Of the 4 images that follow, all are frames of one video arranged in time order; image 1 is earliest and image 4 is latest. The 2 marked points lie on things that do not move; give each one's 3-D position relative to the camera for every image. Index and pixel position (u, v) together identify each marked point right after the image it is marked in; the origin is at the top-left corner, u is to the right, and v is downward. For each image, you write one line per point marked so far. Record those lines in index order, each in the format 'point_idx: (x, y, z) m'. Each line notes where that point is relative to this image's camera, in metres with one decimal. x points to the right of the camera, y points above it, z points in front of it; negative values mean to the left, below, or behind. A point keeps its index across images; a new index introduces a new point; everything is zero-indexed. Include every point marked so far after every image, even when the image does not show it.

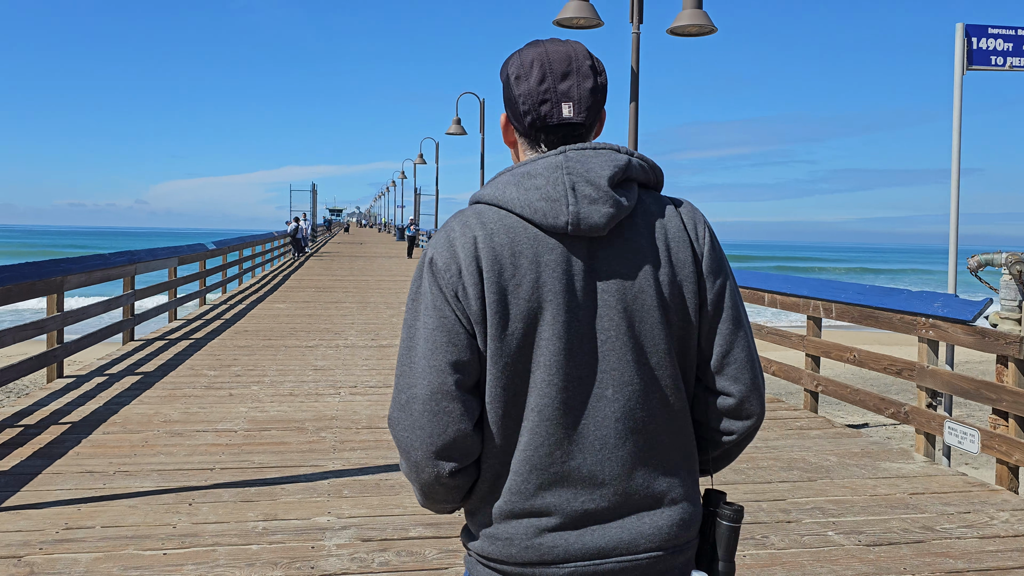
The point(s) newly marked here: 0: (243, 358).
0: (-2.4, -0.6, +7.3) m
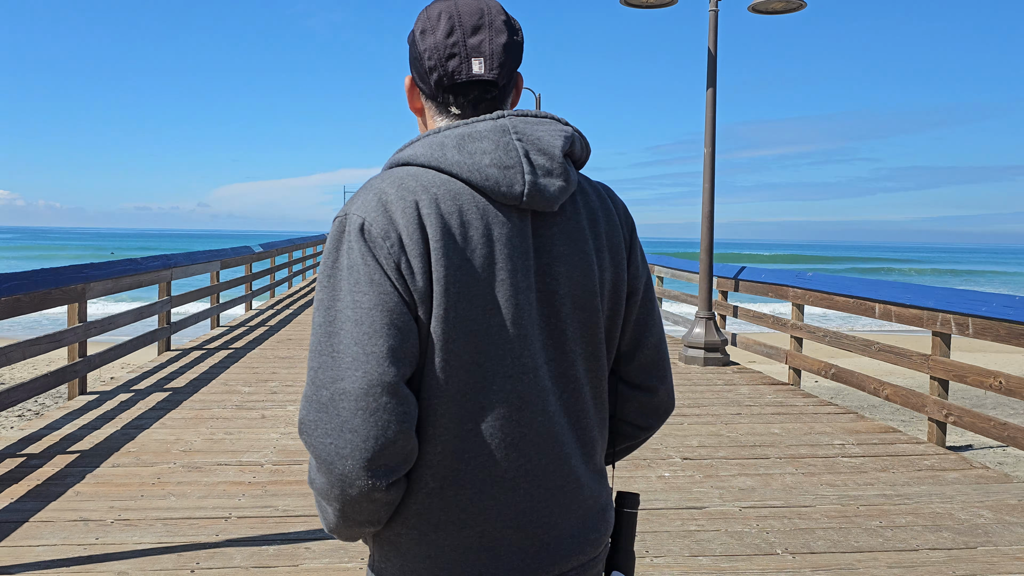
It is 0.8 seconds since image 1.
0: (-1.8, -0.7, +6.7) m
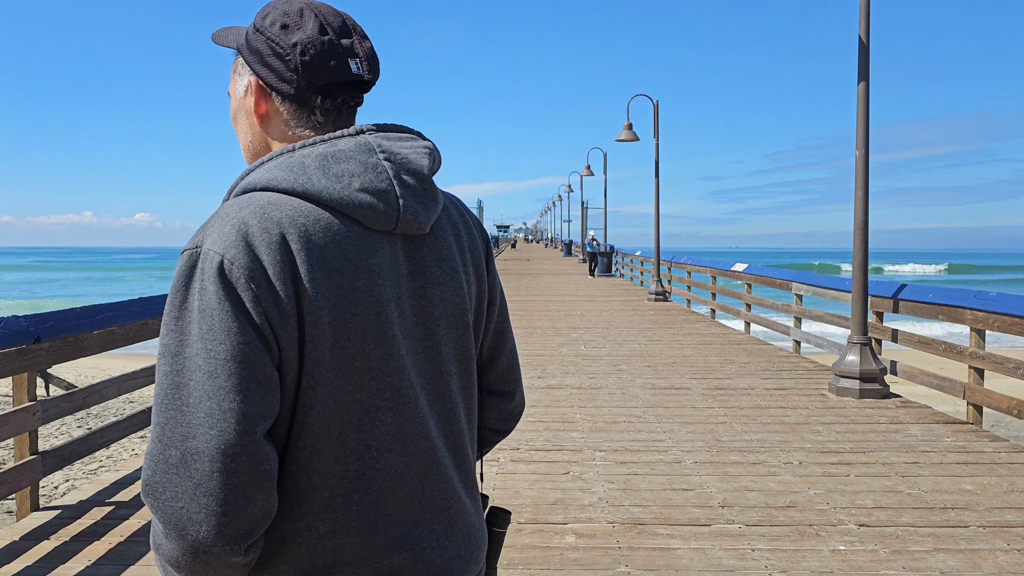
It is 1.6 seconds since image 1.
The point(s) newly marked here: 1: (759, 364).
0: (-0.9, -0.9, +6.2) m
1: (+2.3, -0.7, +7.5) m
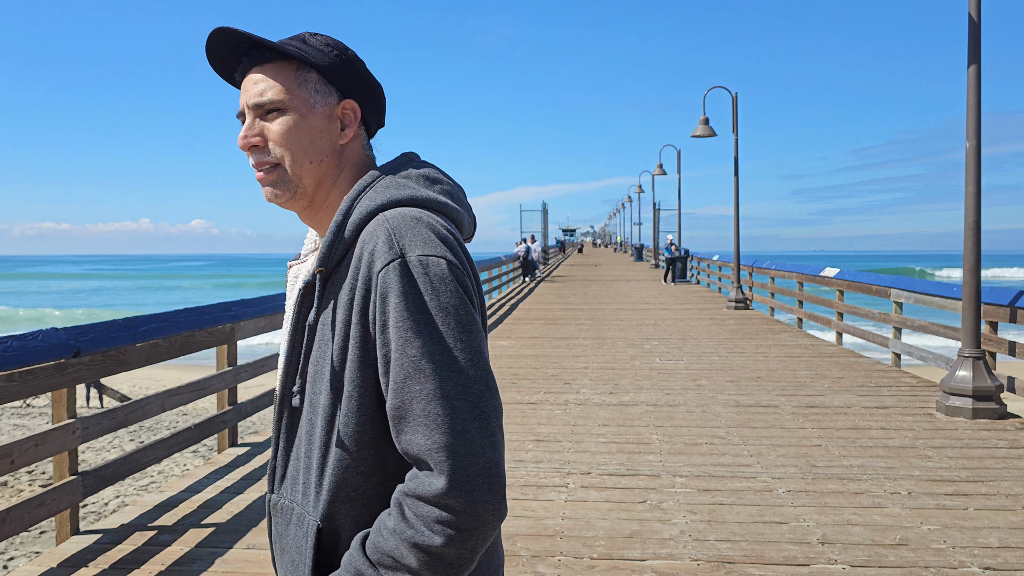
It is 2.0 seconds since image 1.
0: (-0.4, -0.9, +5.9) m
1: (+2.9, -0.8, +6.9) m
